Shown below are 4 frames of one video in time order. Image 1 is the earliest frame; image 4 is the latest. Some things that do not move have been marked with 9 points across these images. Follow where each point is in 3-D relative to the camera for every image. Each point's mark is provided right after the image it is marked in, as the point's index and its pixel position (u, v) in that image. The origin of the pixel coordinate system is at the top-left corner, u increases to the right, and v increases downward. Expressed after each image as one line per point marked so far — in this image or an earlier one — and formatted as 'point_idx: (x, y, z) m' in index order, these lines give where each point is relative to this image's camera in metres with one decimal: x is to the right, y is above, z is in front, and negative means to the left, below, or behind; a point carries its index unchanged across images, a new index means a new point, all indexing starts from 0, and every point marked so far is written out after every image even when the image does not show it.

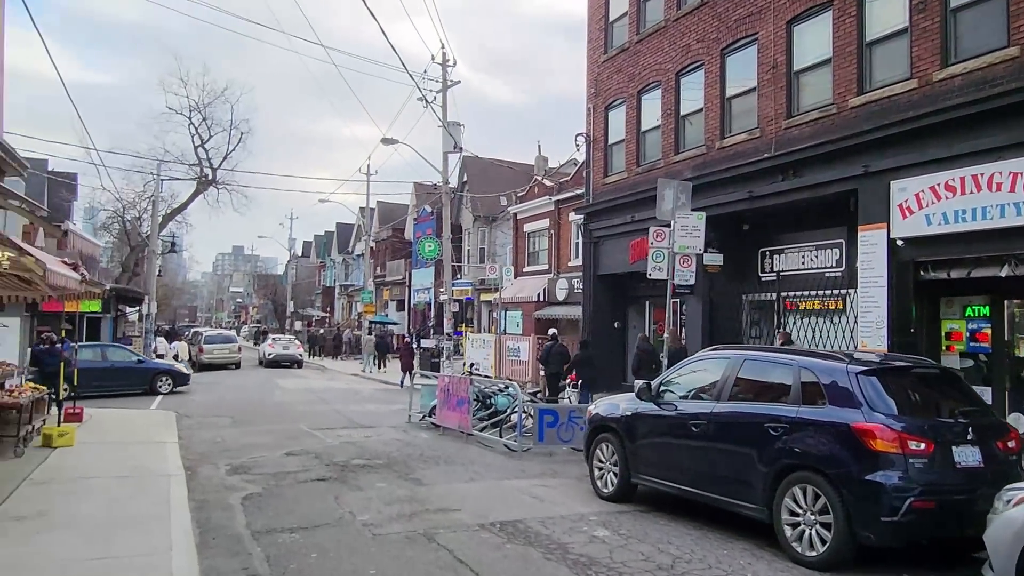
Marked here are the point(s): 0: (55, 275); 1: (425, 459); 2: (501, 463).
0: (-7.8, +0.2, +13.5) m
1: (-1.3, -2.6, +11.9) m
2: (-0.1, -2.6, +11.6) m
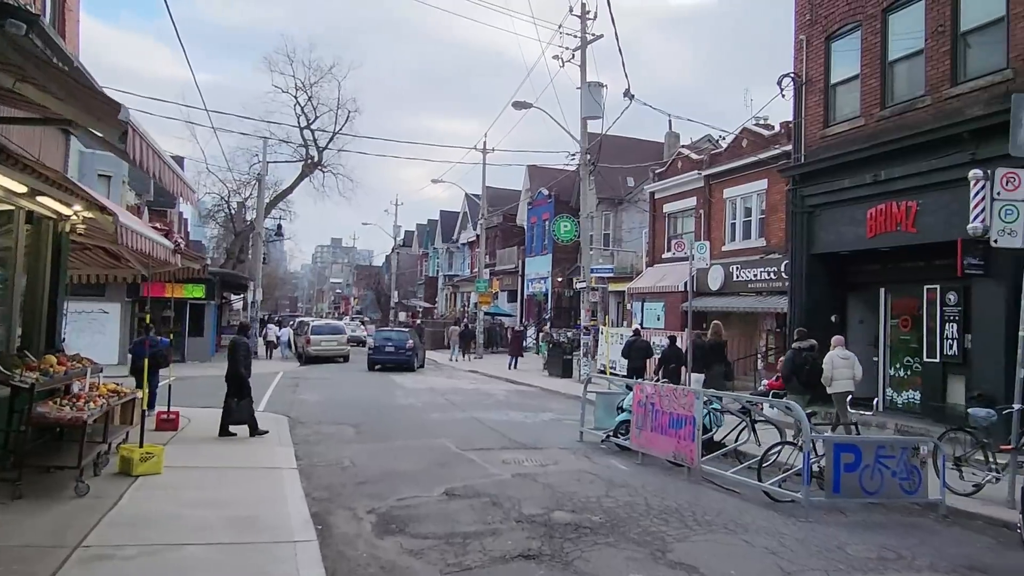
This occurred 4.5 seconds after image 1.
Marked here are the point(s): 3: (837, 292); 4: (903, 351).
0: (-4.8, +0.6, +10.2) m
1: (+1.5, -2.3, +7.9) m
2: (+2.7, -2.3, +7.4) m
3: (+6.5, -0.1, +15.6) m
4: (+7.1, -1.2, +14.4) m
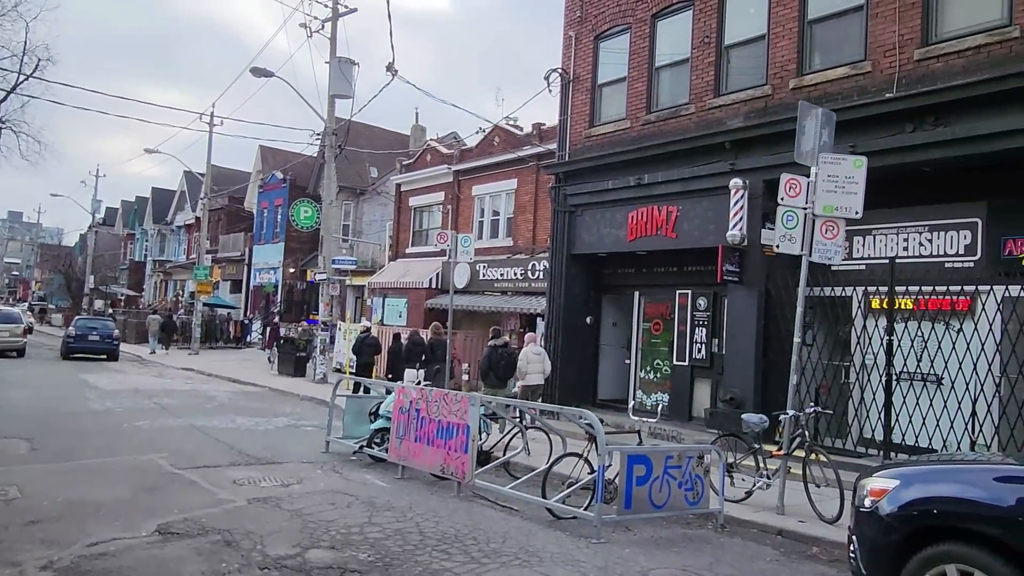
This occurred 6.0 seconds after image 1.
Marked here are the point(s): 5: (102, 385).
0: (-7.1, +1.0, +6.7) m
1: (-0.6, -2.2, +6.6) m
2: (+0.7, -2.2, +6.6) m
3: (+1.6, -0.1, +15.5) m
4: (+2.6, -1.2, +14.6) m
5: (-10.2, -2.4, +19.7) m
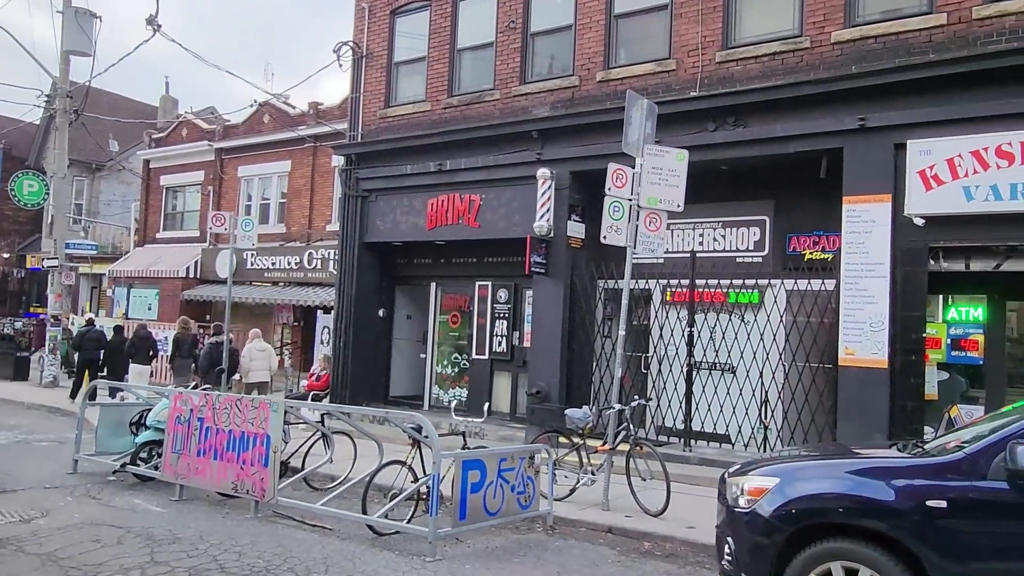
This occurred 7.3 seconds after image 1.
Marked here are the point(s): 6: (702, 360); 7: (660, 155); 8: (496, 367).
0: (-8.0, +1.1, +3.6) m
1: (-1.7, -2.1, +5.5) m
2: (-0.6, -2.2, +5.8) m
3: (-2.3, +0.1, +14.7) m
4: (-1.1, -1.1, +14.1) m
5: (-14.9, -2.1, +15.1) m
6: (+2.6, -1.0, +10.7) m
7: (+1.6, +1.4, +8.2) m
8: (-0.3, -1.3, +13.2) m
